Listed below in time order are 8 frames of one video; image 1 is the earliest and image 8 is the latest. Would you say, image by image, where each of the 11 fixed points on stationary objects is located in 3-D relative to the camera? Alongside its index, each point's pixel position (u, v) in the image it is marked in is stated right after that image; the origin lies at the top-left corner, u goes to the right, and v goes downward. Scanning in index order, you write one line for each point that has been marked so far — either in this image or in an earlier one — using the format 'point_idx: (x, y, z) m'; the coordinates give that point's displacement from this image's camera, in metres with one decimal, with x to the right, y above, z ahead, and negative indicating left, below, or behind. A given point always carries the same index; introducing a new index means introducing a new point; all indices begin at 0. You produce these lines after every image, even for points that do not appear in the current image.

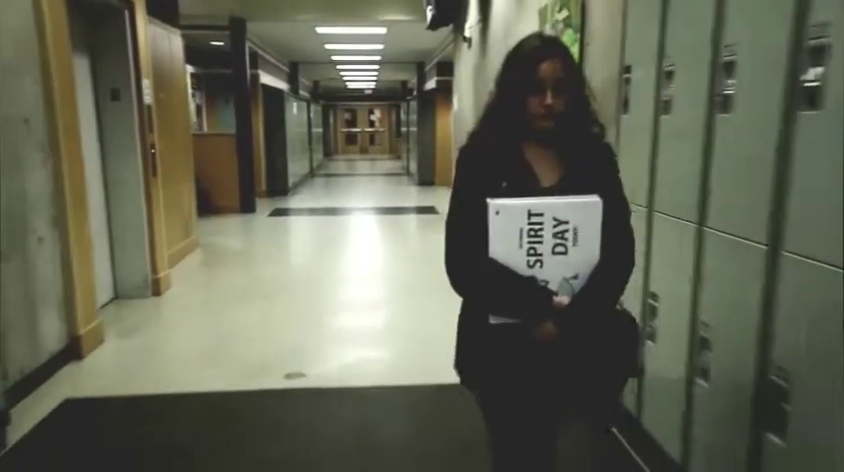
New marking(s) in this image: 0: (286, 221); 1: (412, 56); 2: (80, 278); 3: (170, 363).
0: (-1.9, +0.3, +8.6) m
1: (-0.2, +3.6, +12.7) m
2: (-2.0, -0.1, +3.7) m
3: (-1.5, -0.6, +3.7) m
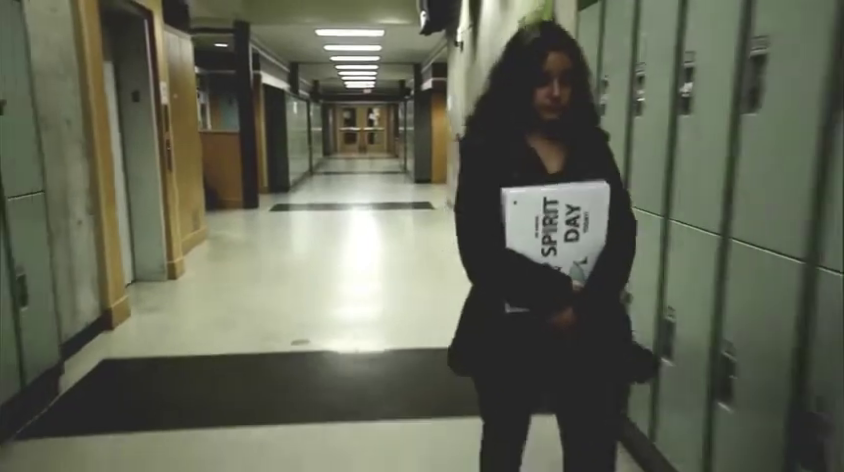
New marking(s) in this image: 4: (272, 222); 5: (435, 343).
0: (-1.9, +0.3, +8.7) m
1: (-0.3, +3.6, +12.9) m
2: (-1.9, -0.1, +3.8) m
3: (-1.4, -0.6, +3.8) m
4: (-1.9, +0.2, +8.1) m
5: (+0.1, -0.7, +3.7) m
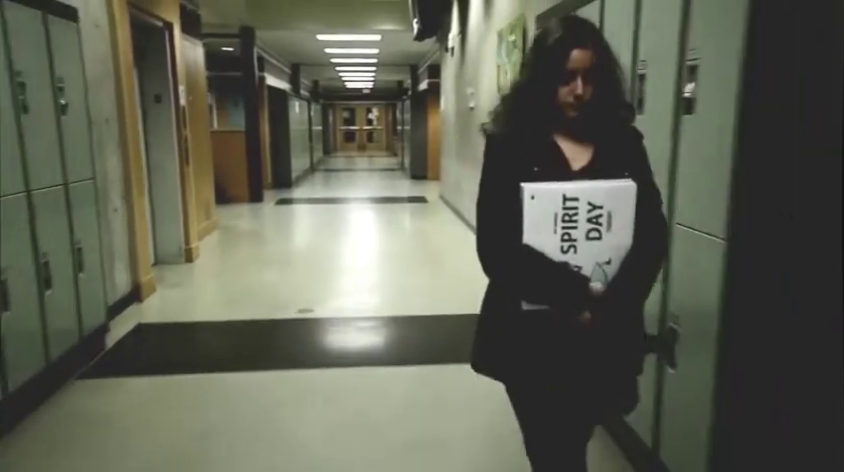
0: (-2.0, +0.4, +9.3) m
1: (-0.4, +3.7, +13.5) m
2: (-1.9, 0.0, +4.4) m
3: (-1.5, -0.5, +4.4) m
4: (-2.0, +0.3, +8.7) m
5: (0.0, -0.6, +4.3) m
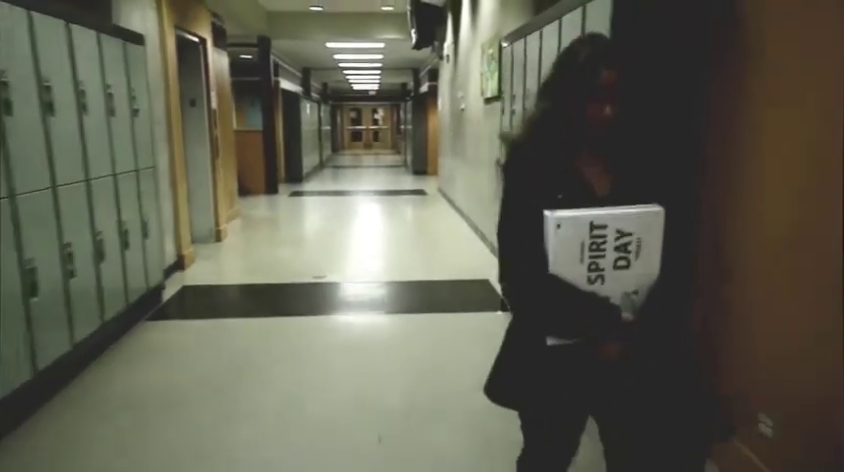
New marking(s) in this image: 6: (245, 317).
0: (-2.0, +0.6, +10.2) m
1: (-0.3, +3.9, +14.3) m
2: (-2.0, +0.1, +5.3) m
3: (-1.5, -0.4, +5.3) m
4: (-2.0, +0.4, +9.6) m
5: (0.0, -0.4, +5.2) m
6: (-1.2, -0.6, +4.4) m
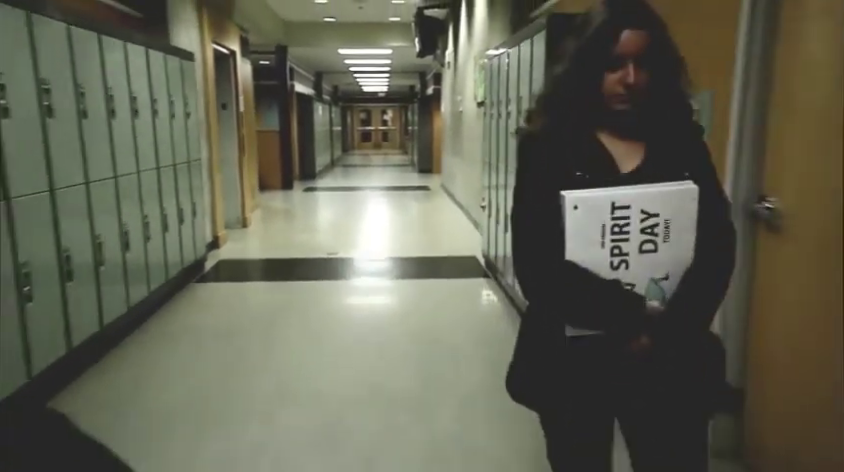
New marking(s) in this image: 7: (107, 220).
0: (-1.9, +0.7, +11.2) m
1: (-0.2, +4.0, +15.3) m
2: (-2.0, +0.3, +6.3) m
3: (-1.5, -0.2, +6.2) m
4: (-1.9, +0.6, +10.5) m
5: (-0.1, -0.3, +6.1) m
6: (-1.2, -0.4, +5.3) m
7: (-1.7, +0.2, +3.7) m
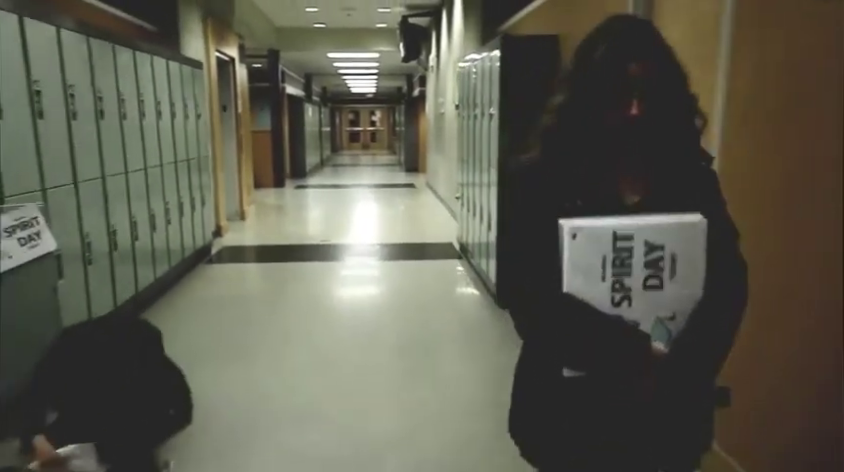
0: (-2.2, +0.8, +11.8) m
1: (-0.5, +4.1, +16.0) m
2: (-2.2, +0.4, +6.9) m
3: (-1.7, -0.1, +6.9) m
4: (-2.2, +0.7, +11.2) m
5: (-0.2, -0.1, +6.8) m
6: (-1.4, -0.3, +6.0) m
7: (-1.9, +0.3, +4.4) m
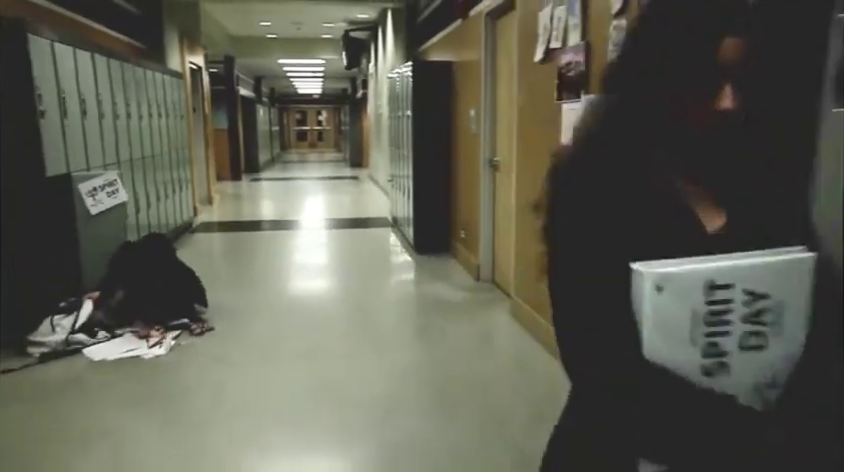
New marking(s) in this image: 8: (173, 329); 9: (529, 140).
0: (-3.3, +1.1, +13.1) m
1: (-2.1, +4.4, +17.4) m
2: (-3.0, +0.6, +8.3) m
3: (-2.5, +0.2, +8.3) m
4: (-3.3, +0.9, +12.5) m
5: (-1.0, +0.1, +8.3) m
6: (-2.1, 0.0, +7.4) m
7: (-2.5, +0.5, +5.7) m
8: (-1.4, -0.5, +3.7) m
9: (+0.6, +0.5, +3.4) m
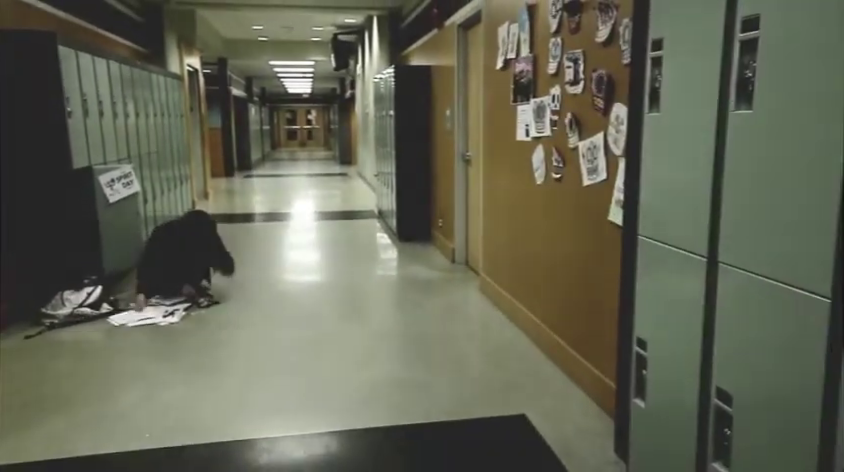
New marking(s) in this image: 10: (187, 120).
0: (-3.6, +1.2, +13.6) m
1: (-2.5, +4.5, +17.8) m
2: (-3.2, +0.7, +8.7) m
3: (-2.7, +0.2, +8.7) m
4: (-3.6, +1.0, +13.0) m
5: (-1.2, +0.2, +8.8) m
6: (-2.3, +0.1, +7.8) m
7: (-2.6, +0.6, +6.2) m
8: (-1.6, -0.4, +4.2) m
9: (+0.4, +0.6, +3.9) m
10: (-3.1, +1.5, +8.3) m
